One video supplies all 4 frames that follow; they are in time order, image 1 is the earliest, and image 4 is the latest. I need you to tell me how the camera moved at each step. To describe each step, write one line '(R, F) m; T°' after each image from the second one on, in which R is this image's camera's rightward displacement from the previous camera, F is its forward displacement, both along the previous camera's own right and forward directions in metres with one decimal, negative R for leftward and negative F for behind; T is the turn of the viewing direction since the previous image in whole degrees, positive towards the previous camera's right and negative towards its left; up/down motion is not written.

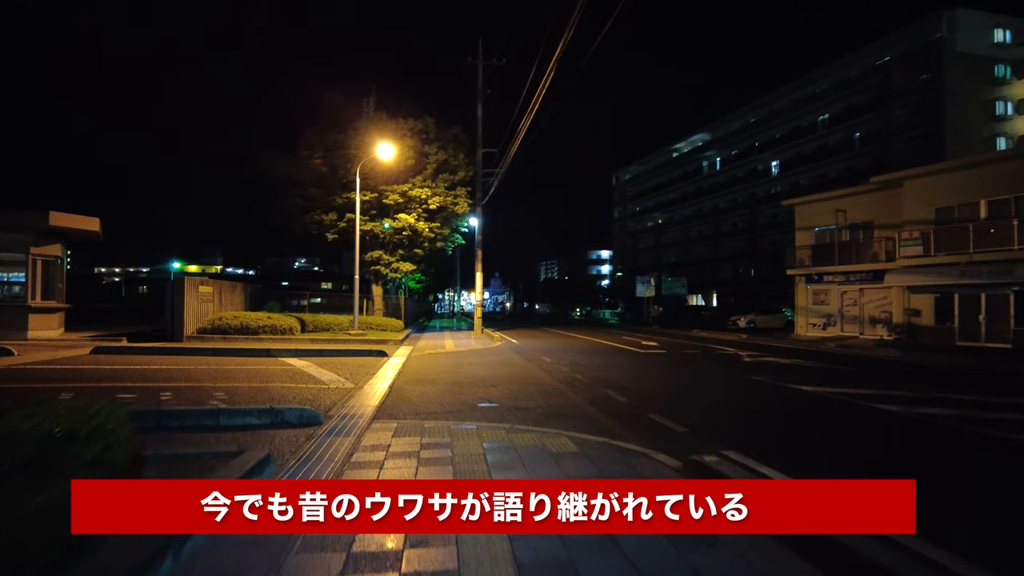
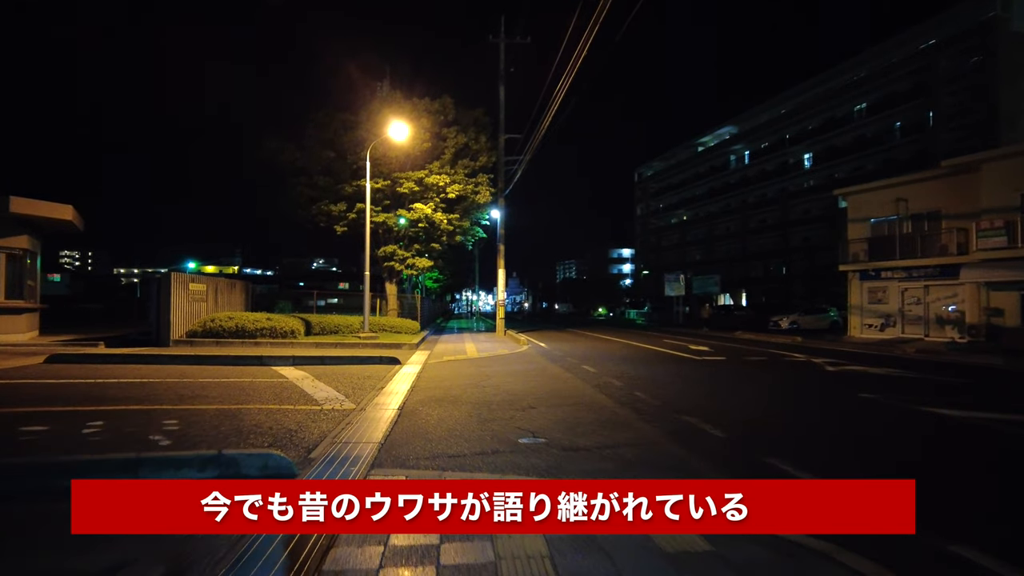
(-0.4, +2.6) m; -2°
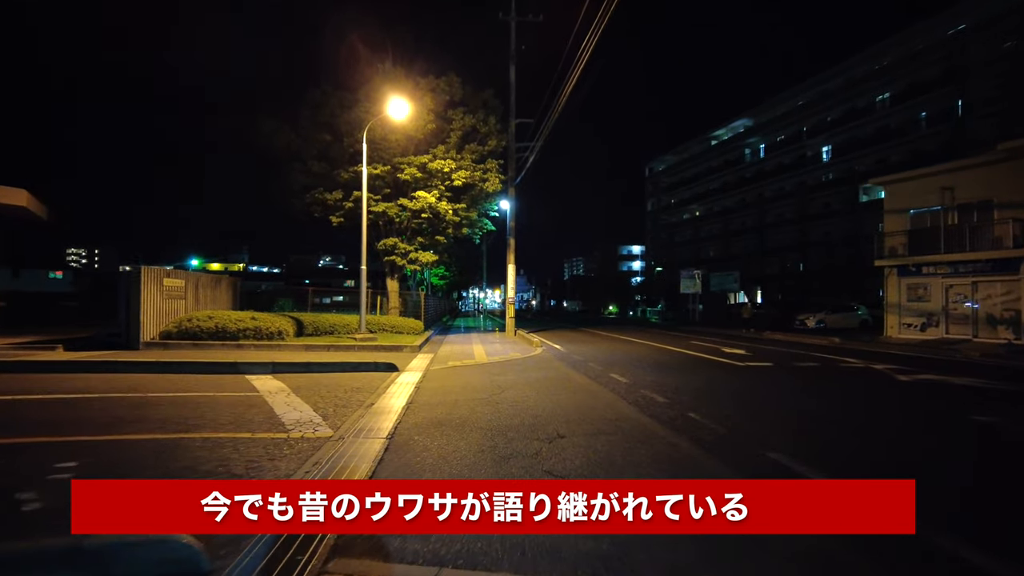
(-0.2, +2.0) m; -1°
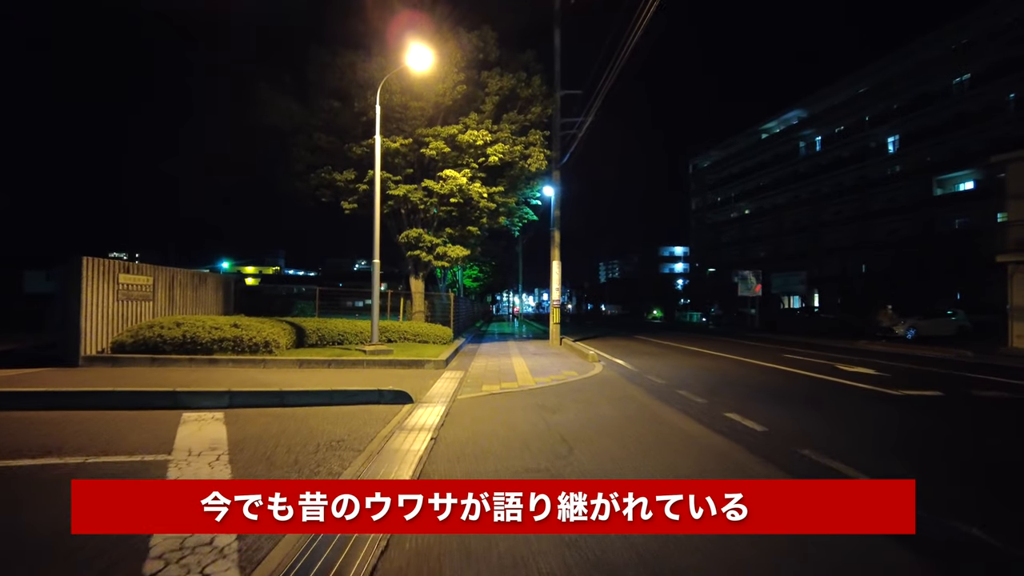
(-0.4, +4.0) m; -3°
